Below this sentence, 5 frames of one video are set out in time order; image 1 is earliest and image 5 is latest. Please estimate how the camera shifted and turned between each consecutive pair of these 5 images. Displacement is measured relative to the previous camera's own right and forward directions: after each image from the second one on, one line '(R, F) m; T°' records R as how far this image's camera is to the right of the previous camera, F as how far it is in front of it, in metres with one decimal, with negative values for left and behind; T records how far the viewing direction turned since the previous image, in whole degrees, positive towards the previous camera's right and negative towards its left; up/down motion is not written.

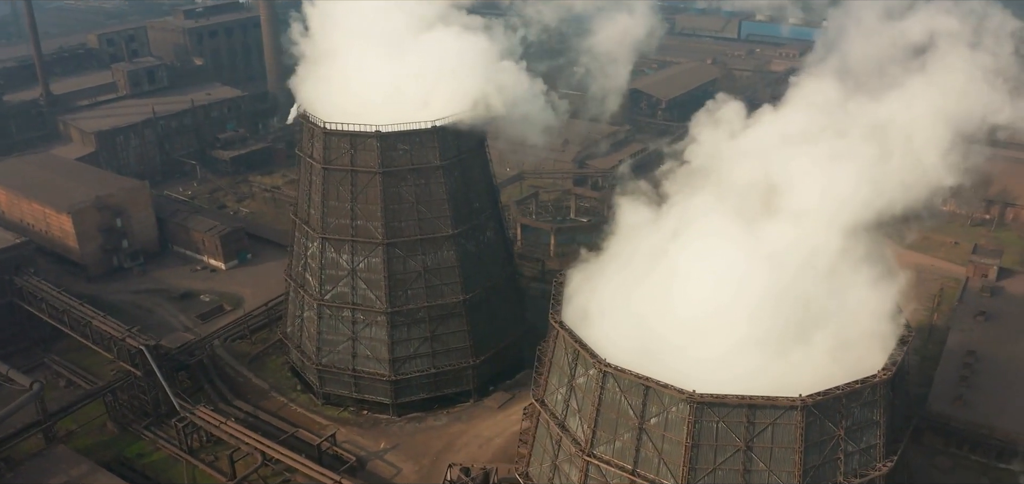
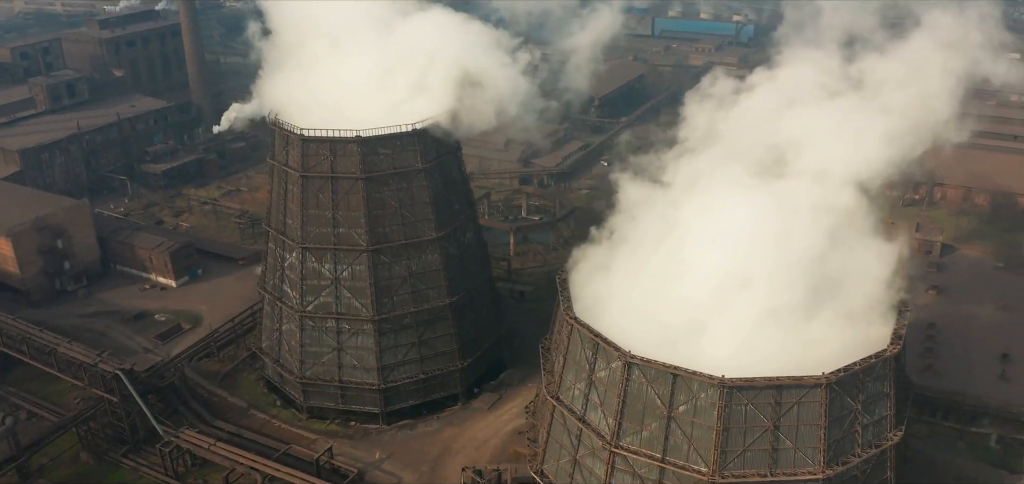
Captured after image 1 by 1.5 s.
(-2.9, +0.2) m; +6°
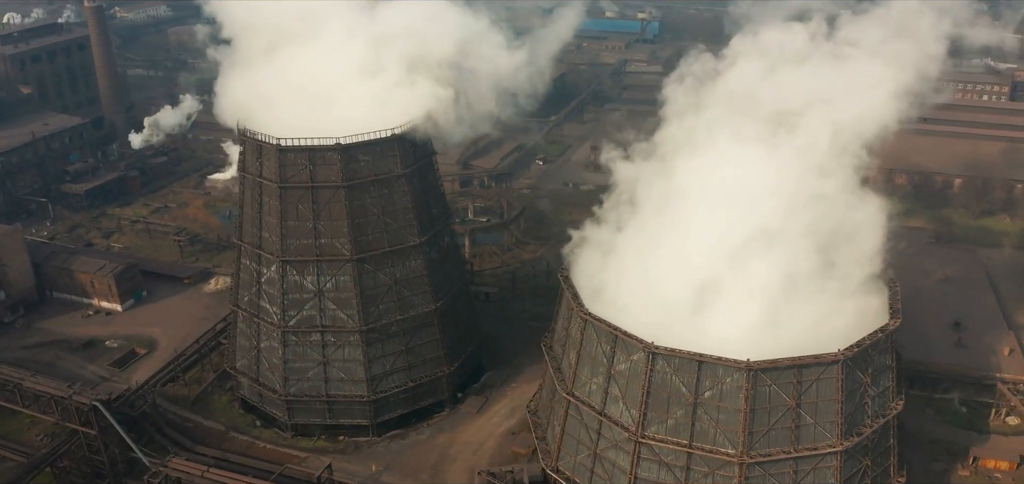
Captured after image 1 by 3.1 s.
(-3.1, +0.2) m; +6°
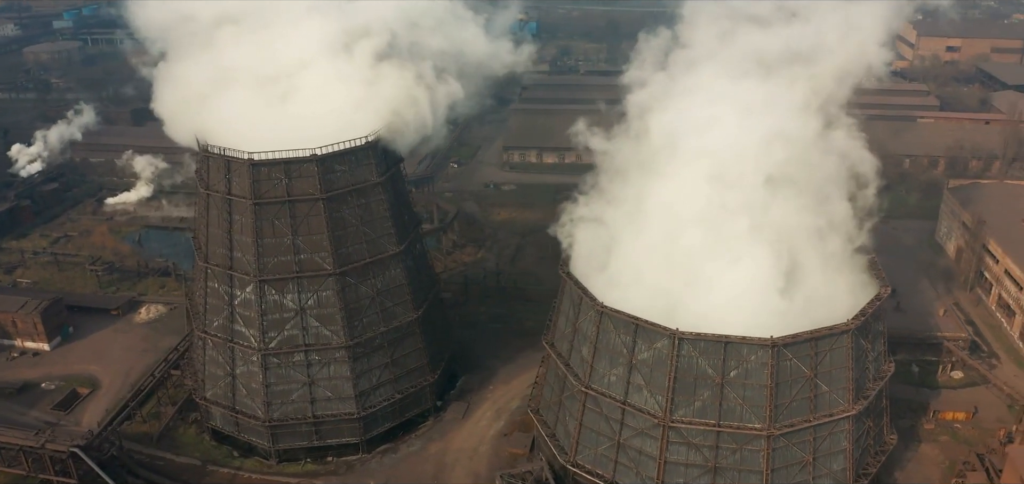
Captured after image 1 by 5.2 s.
(-3.9, +0.2) m; +8°
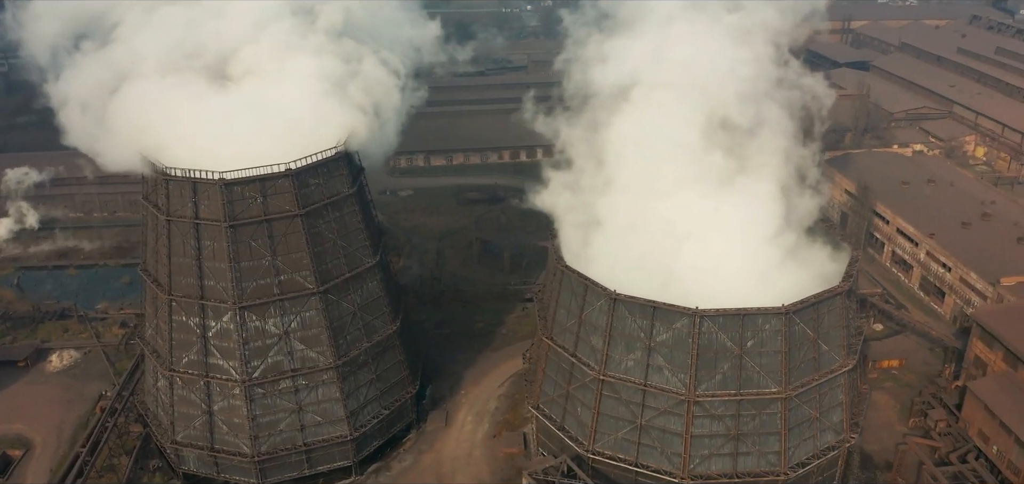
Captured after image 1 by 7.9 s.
(-5.0, 0.0) m; +10°
